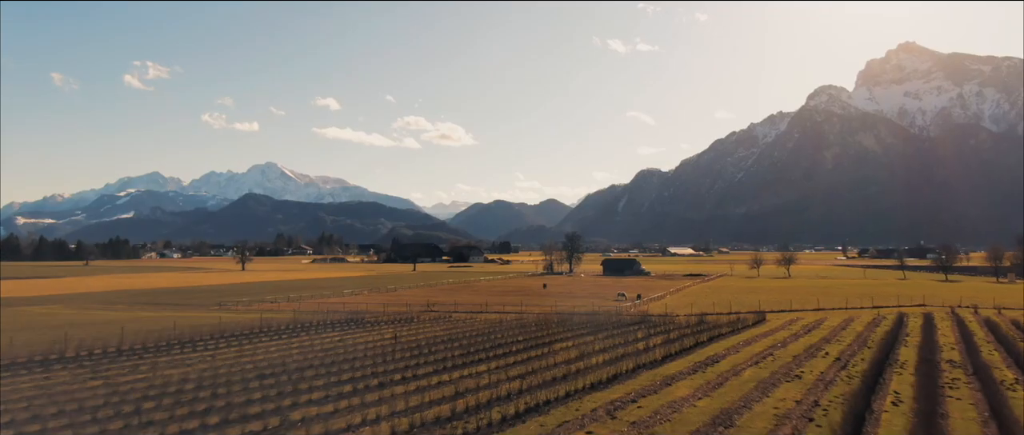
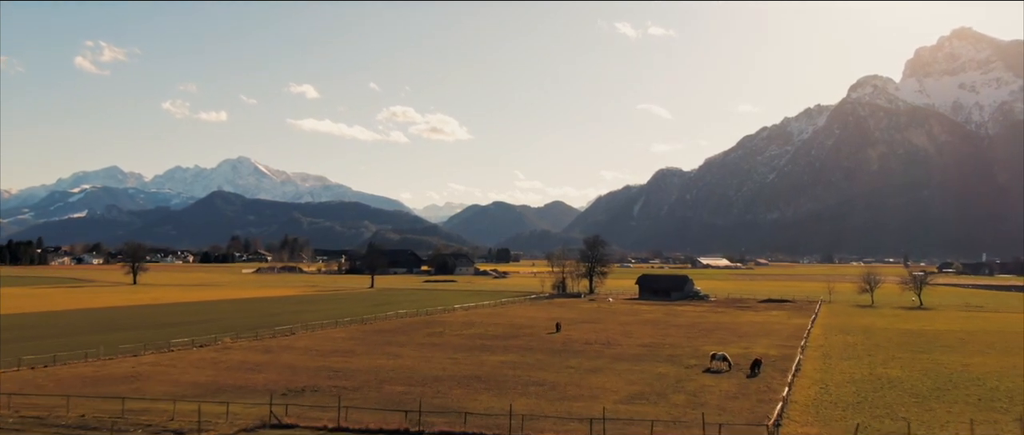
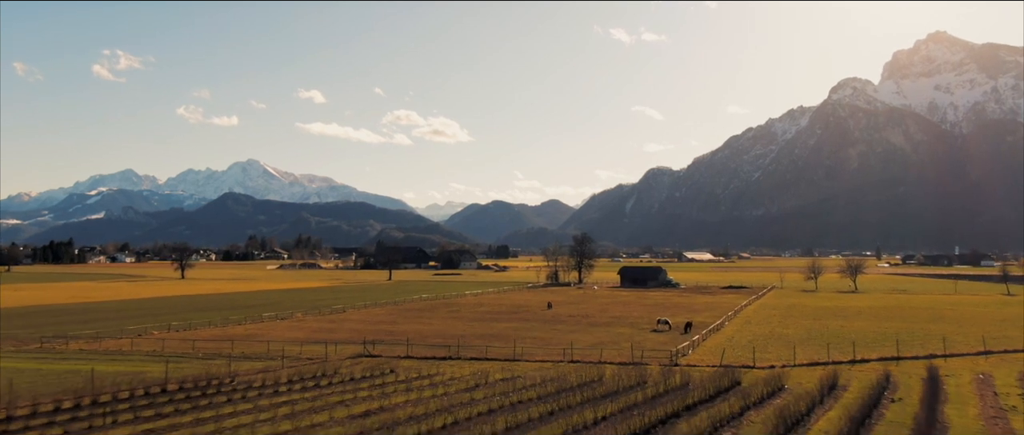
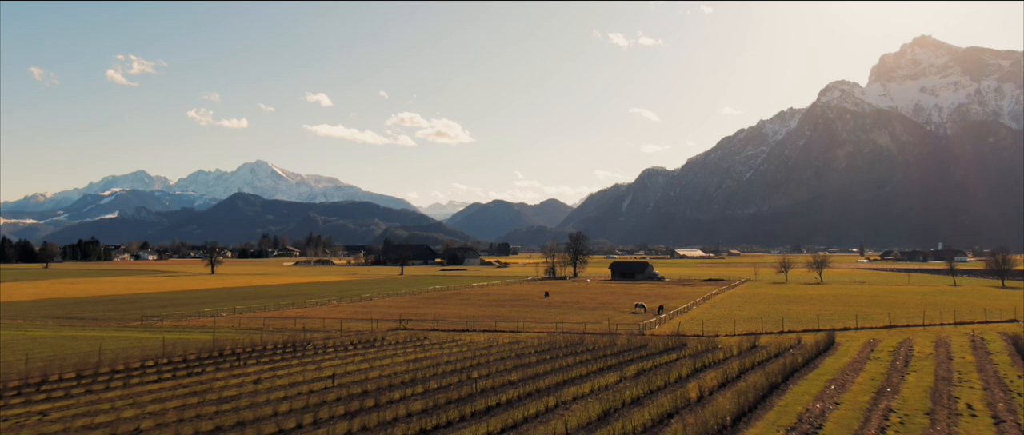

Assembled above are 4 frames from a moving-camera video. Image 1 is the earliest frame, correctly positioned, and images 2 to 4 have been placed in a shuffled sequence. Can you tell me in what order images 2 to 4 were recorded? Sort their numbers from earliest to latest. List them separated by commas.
4, 3, 2
